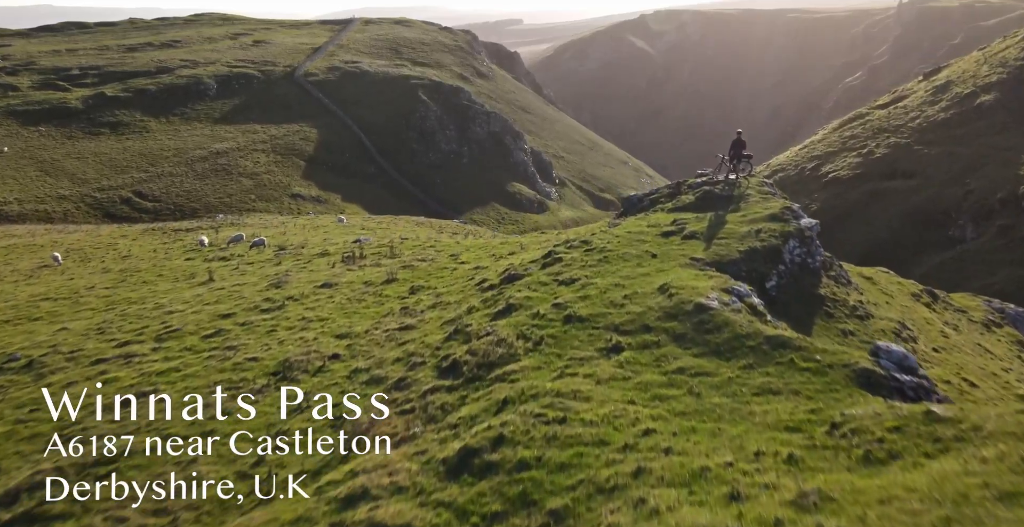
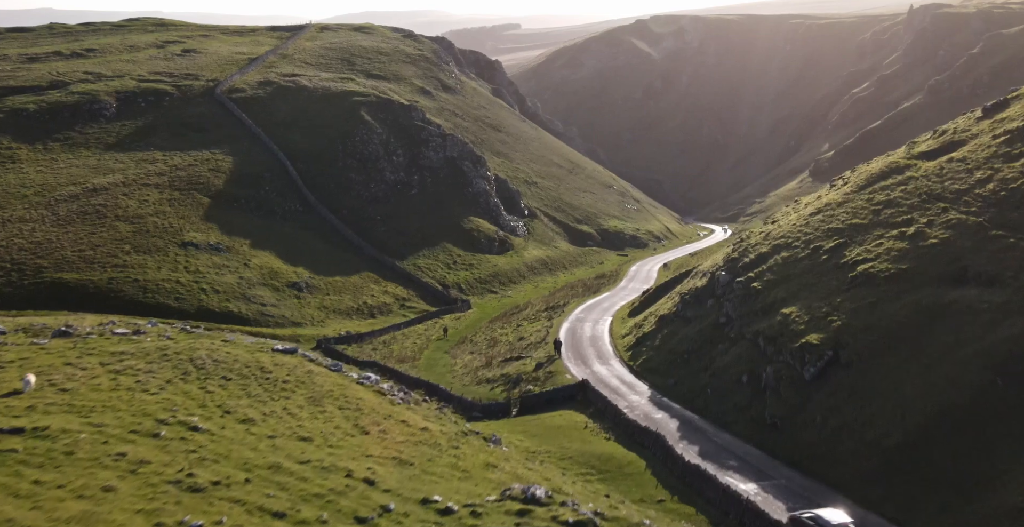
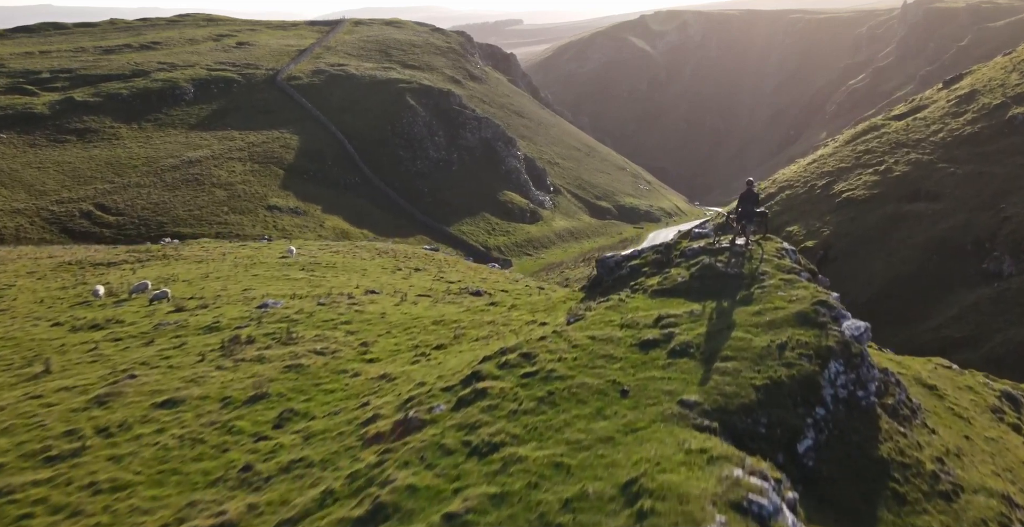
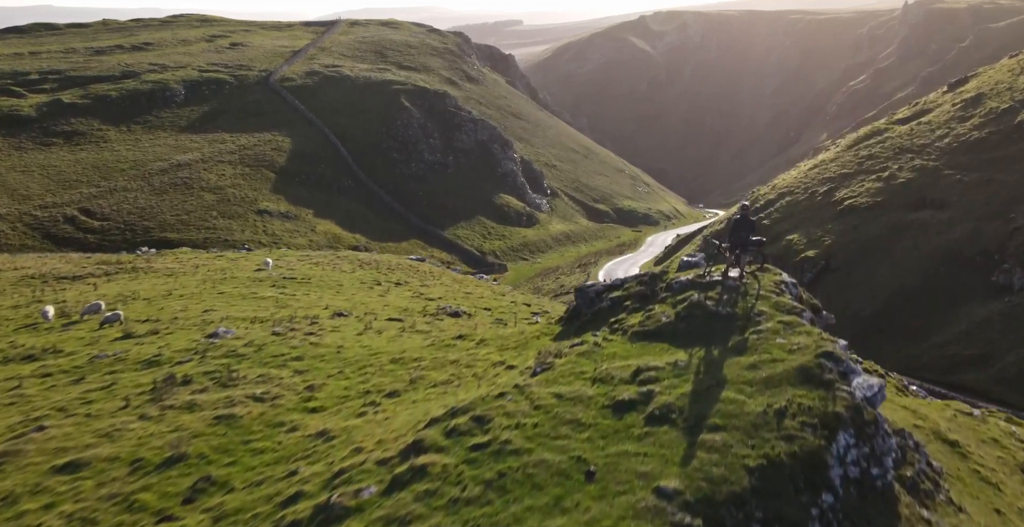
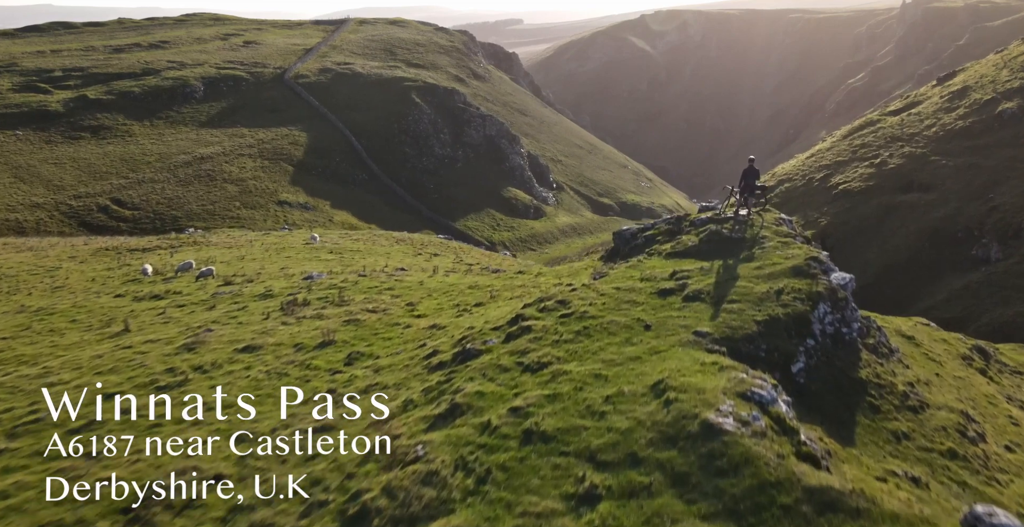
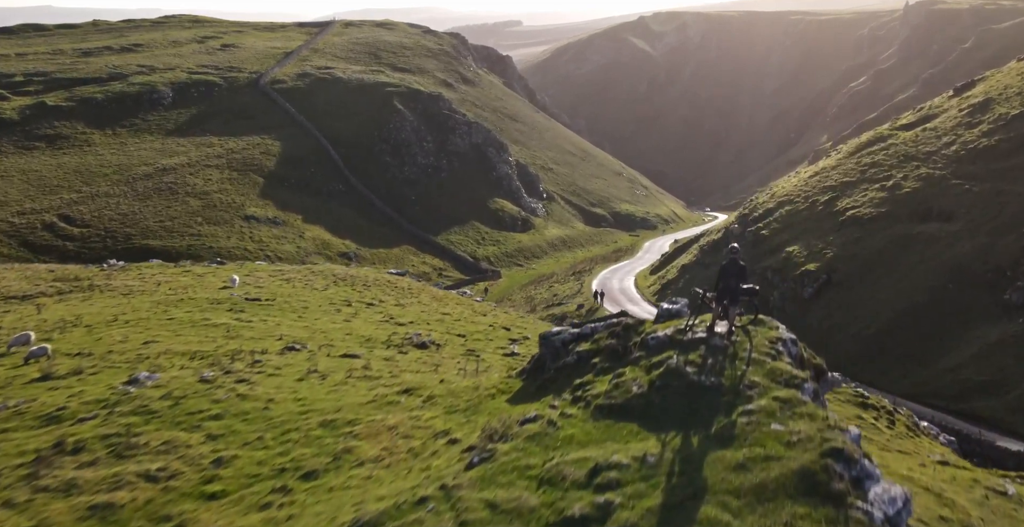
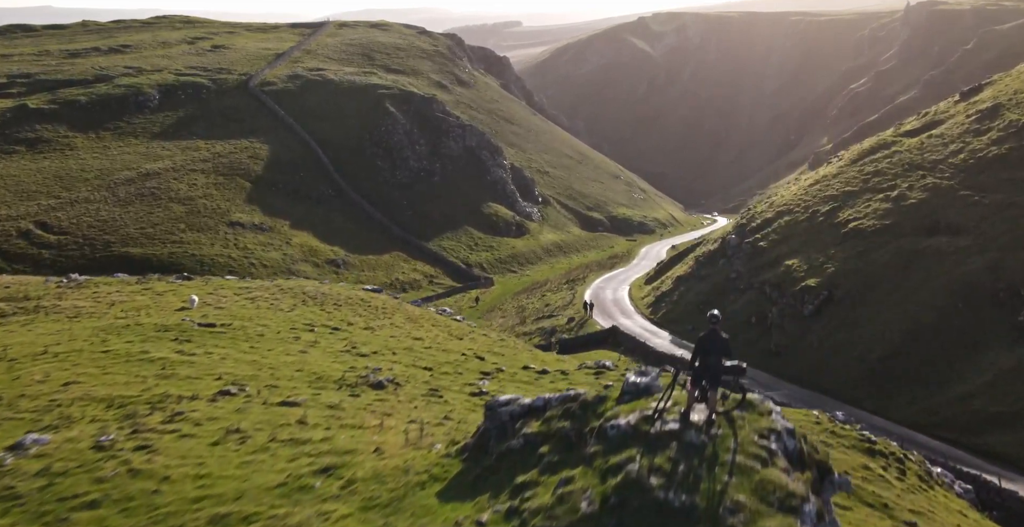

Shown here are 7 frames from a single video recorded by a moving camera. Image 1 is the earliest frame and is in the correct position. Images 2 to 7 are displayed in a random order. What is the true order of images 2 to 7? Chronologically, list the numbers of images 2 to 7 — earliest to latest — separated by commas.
5, 3, 4, 6, 7, 2
